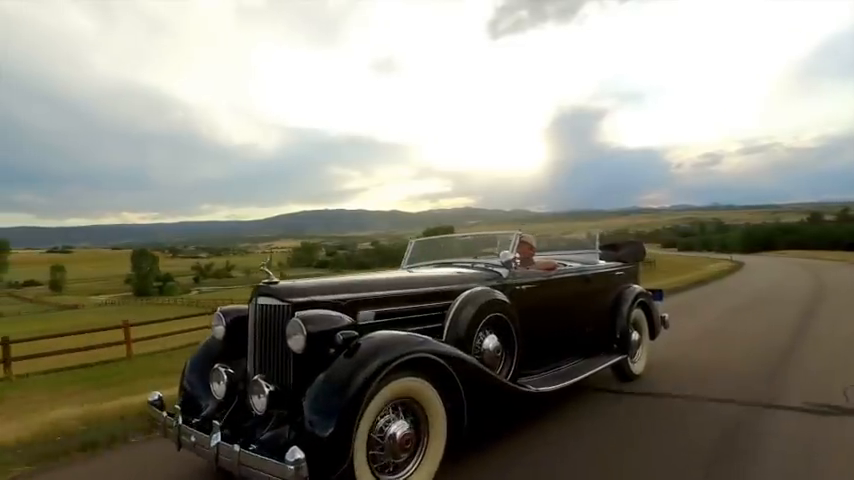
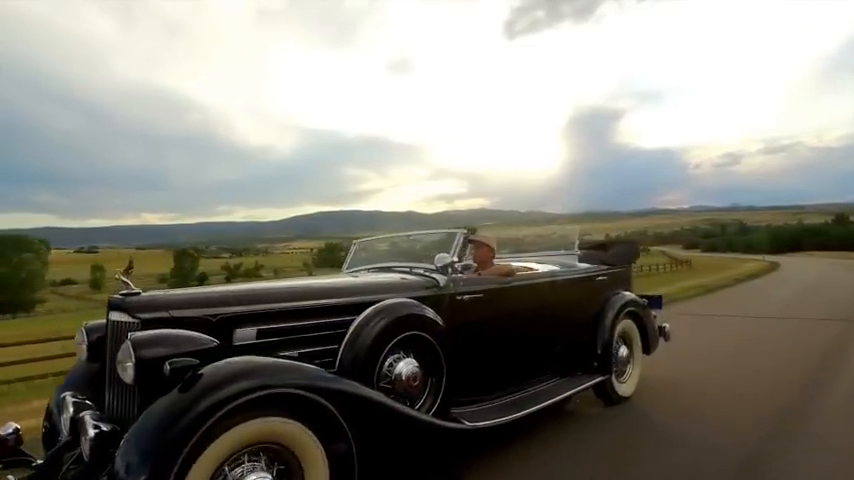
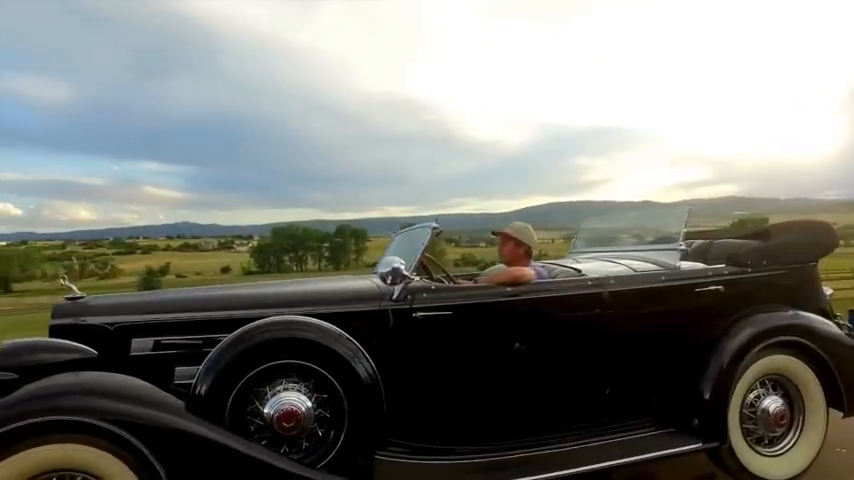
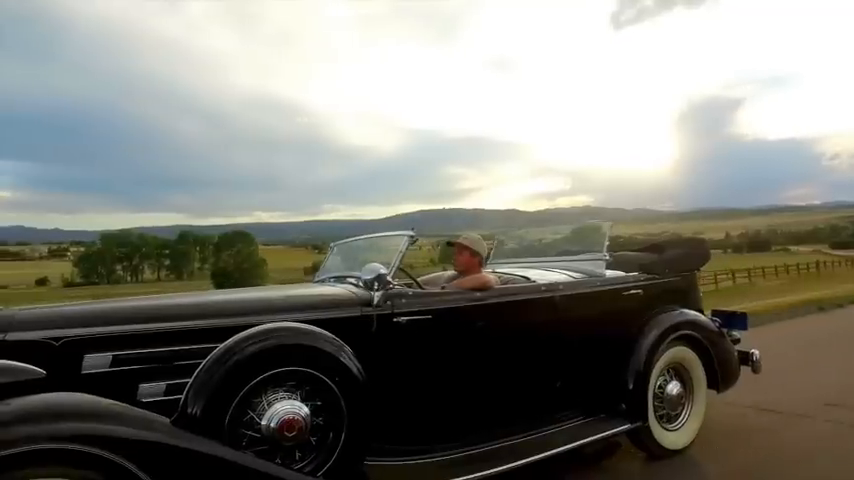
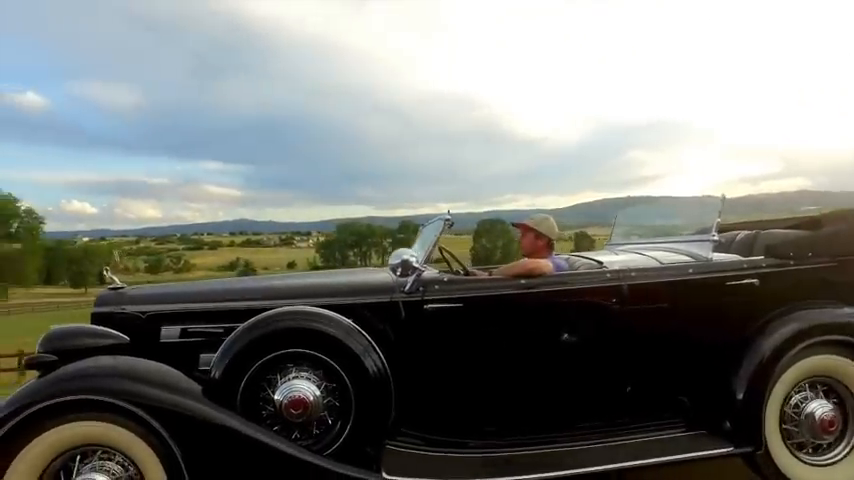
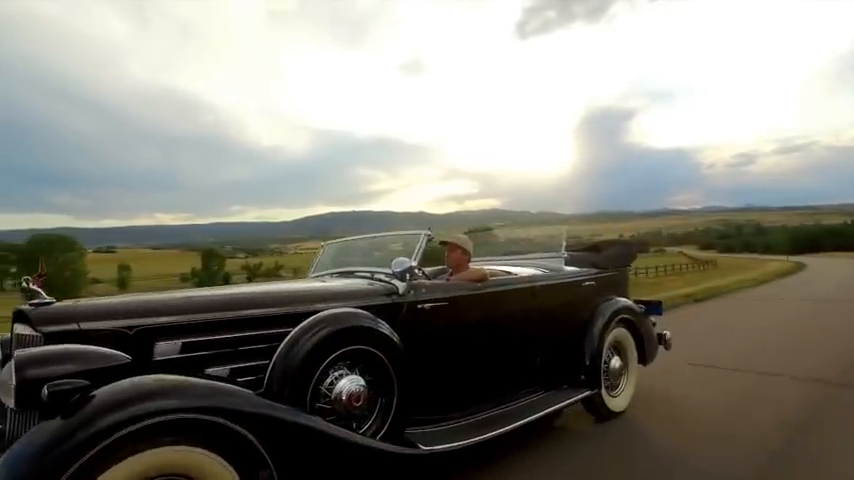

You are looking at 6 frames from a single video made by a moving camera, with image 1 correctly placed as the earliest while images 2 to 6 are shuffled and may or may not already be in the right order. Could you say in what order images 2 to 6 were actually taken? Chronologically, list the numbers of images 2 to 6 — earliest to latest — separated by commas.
2, 6, 4, 3, 5
